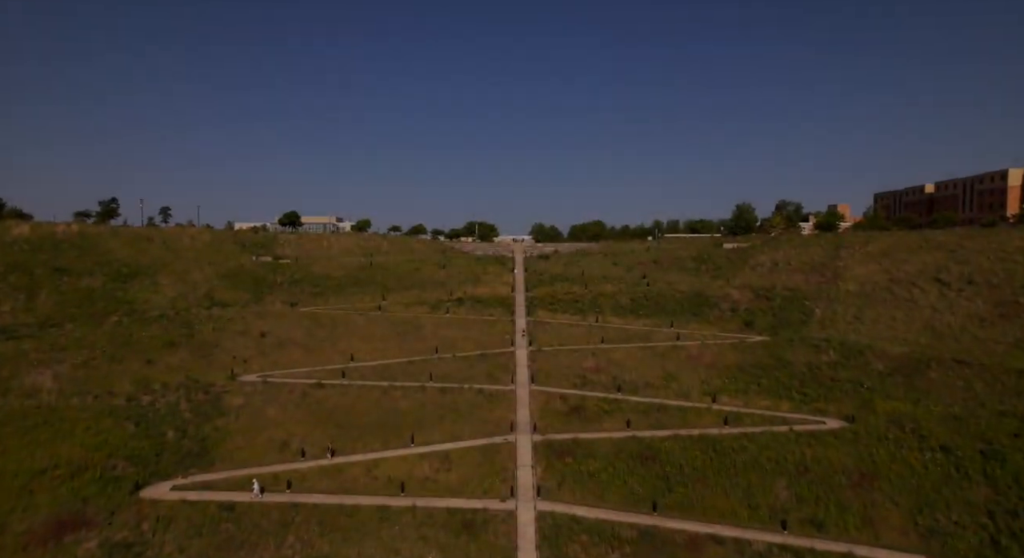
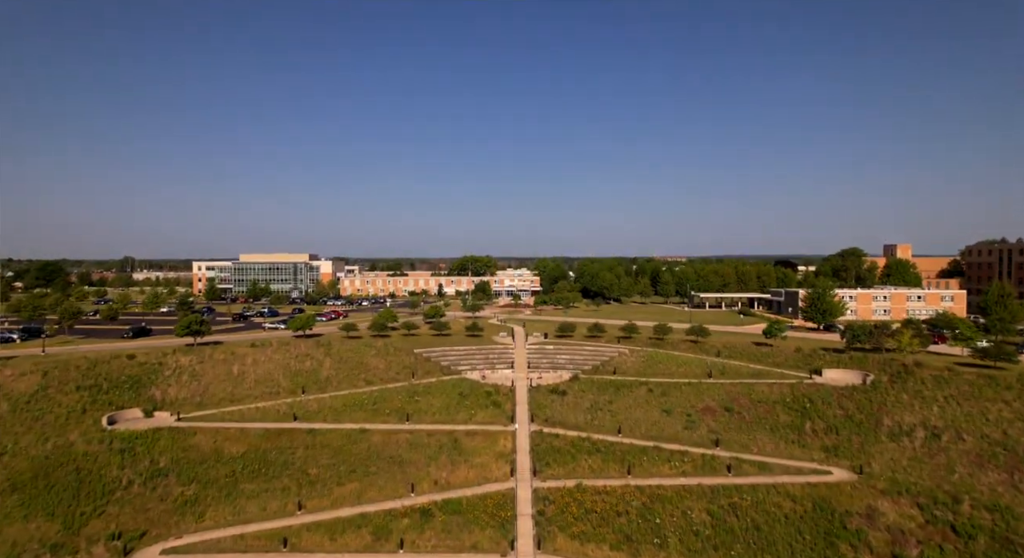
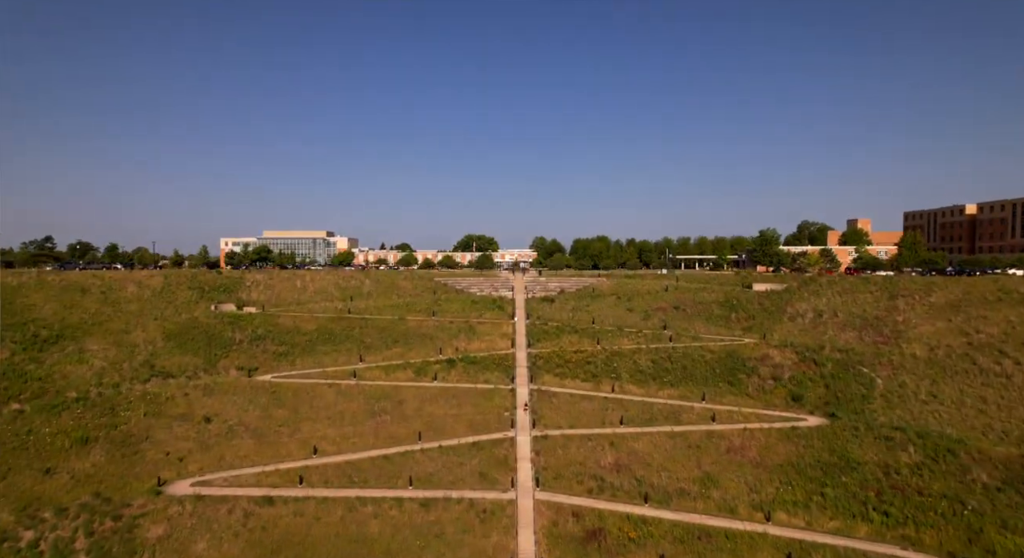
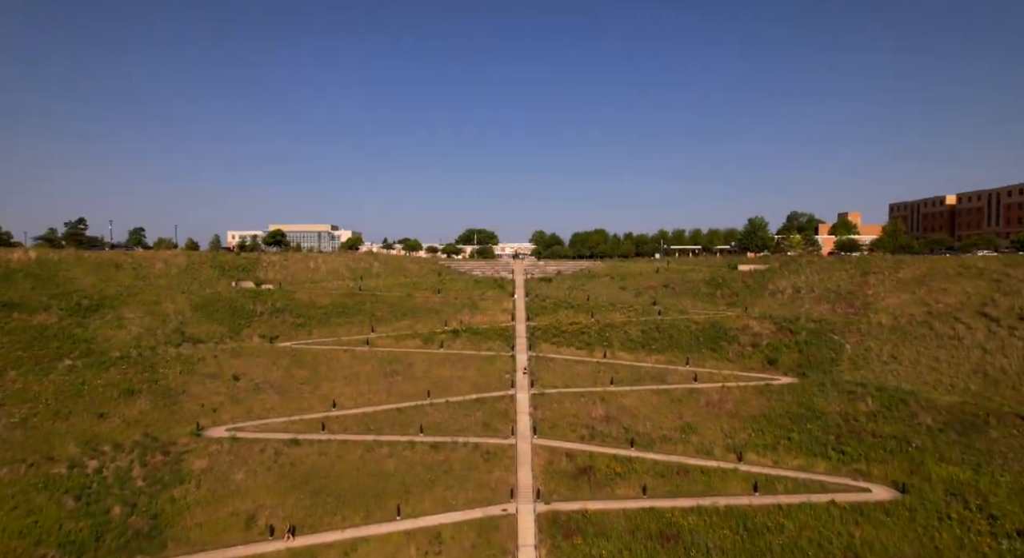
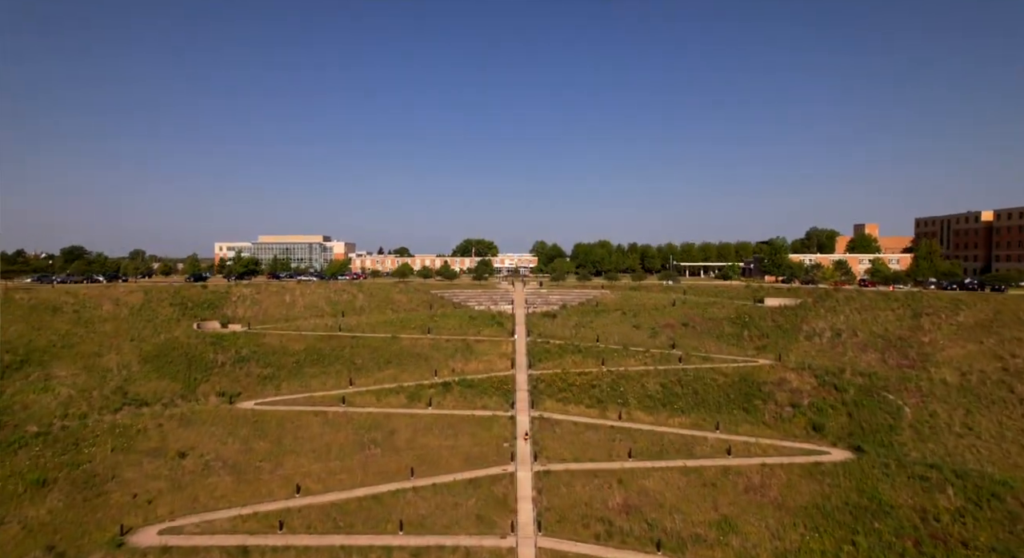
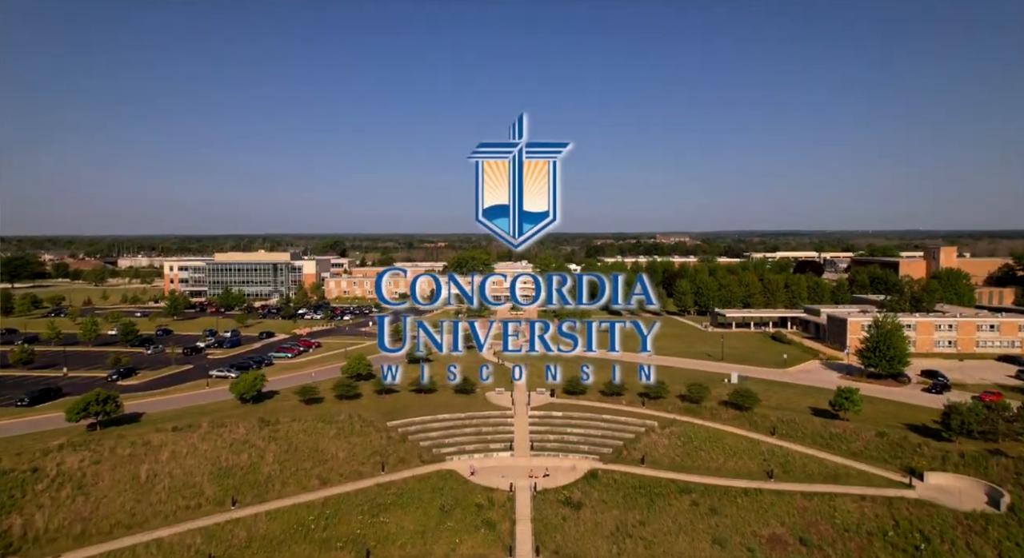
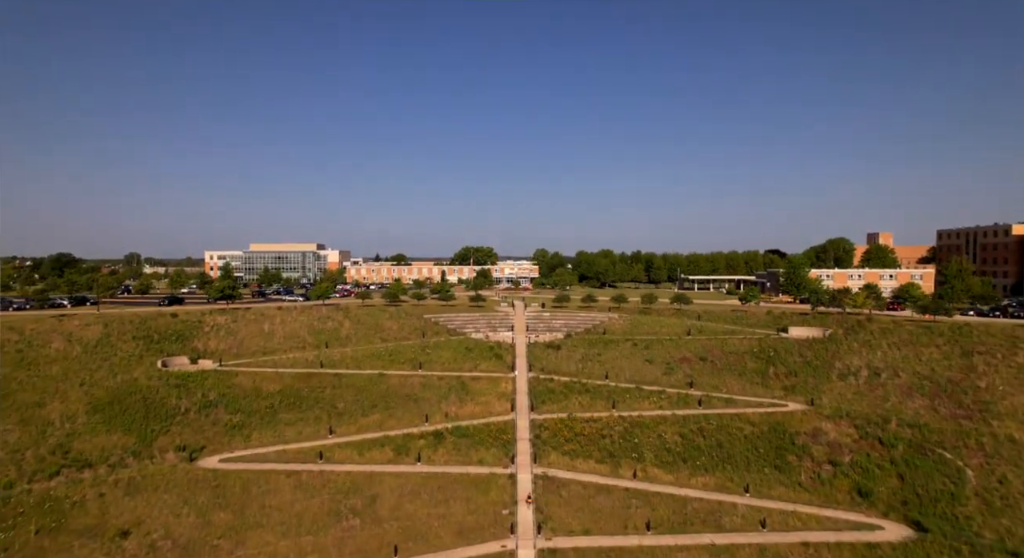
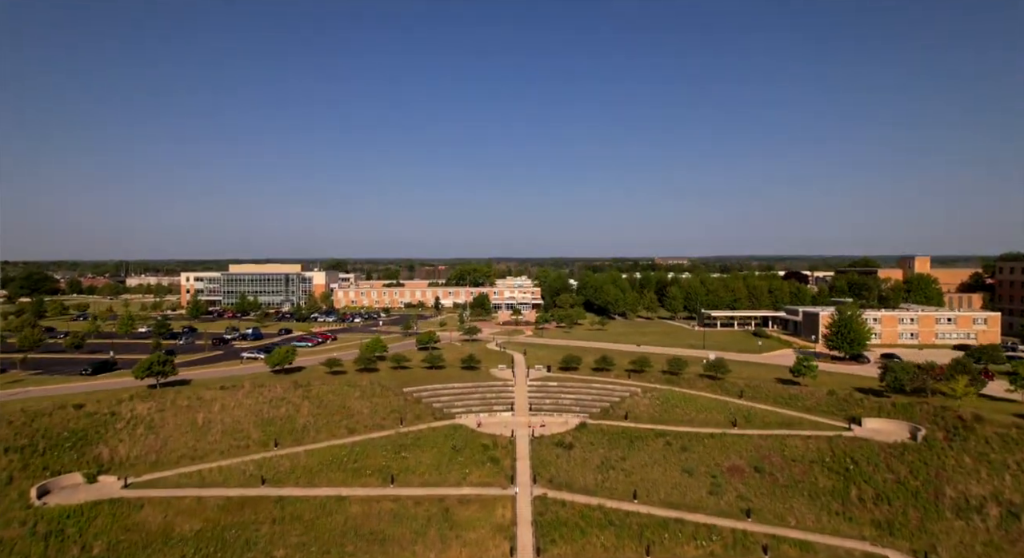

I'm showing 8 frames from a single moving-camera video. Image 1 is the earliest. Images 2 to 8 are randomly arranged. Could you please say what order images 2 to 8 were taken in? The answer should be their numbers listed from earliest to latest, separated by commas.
4, 3, 5, 7, 2, 8, 6
